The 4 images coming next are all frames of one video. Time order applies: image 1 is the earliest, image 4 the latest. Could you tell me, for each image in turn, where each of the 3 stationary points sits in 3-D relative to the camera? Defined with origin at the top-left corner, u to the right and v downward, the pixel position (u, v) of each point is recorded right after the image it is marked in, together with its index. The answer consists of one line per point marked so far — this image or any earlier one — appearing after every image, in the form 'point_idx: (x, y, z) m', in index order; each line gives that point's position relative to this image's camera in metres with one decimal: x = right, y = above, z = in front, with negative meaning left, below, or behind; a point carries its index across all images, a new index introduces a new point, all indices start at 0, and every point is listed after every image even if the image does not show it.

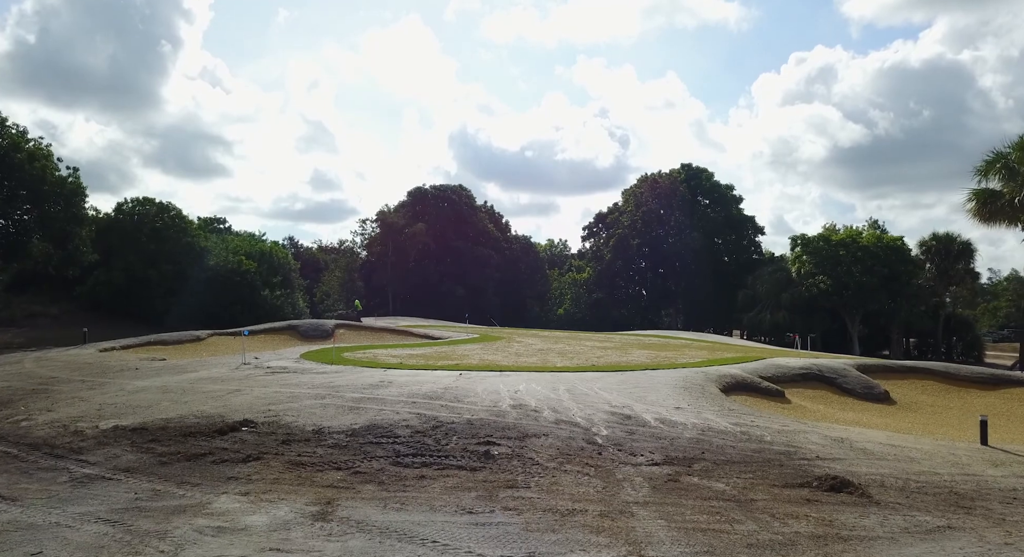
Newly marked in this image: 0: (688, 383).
0: (+4.2, -2.5, +18.2) m
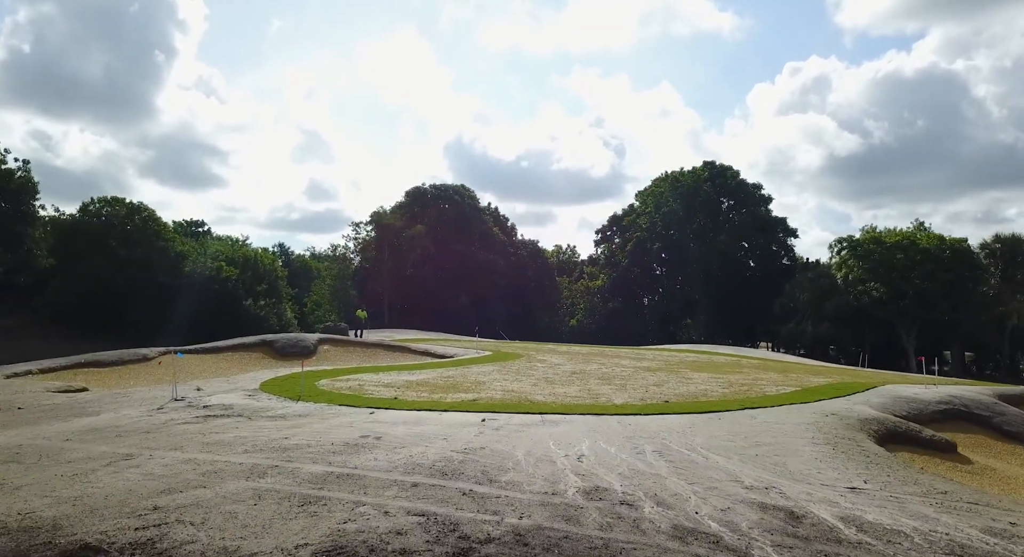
0: (+5.0, -2.5, +12.0) m
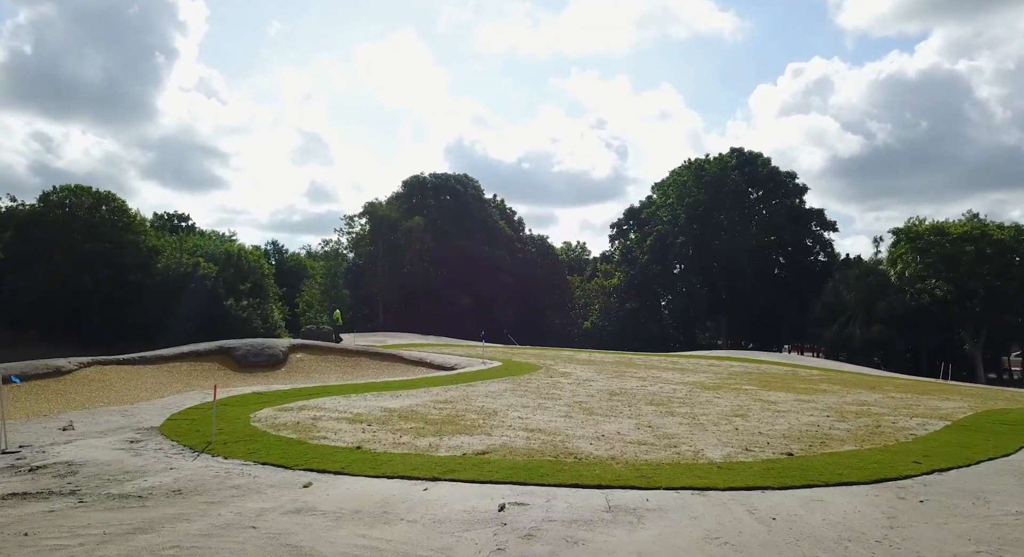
0: (+5.4, -2.2, +6.2) m
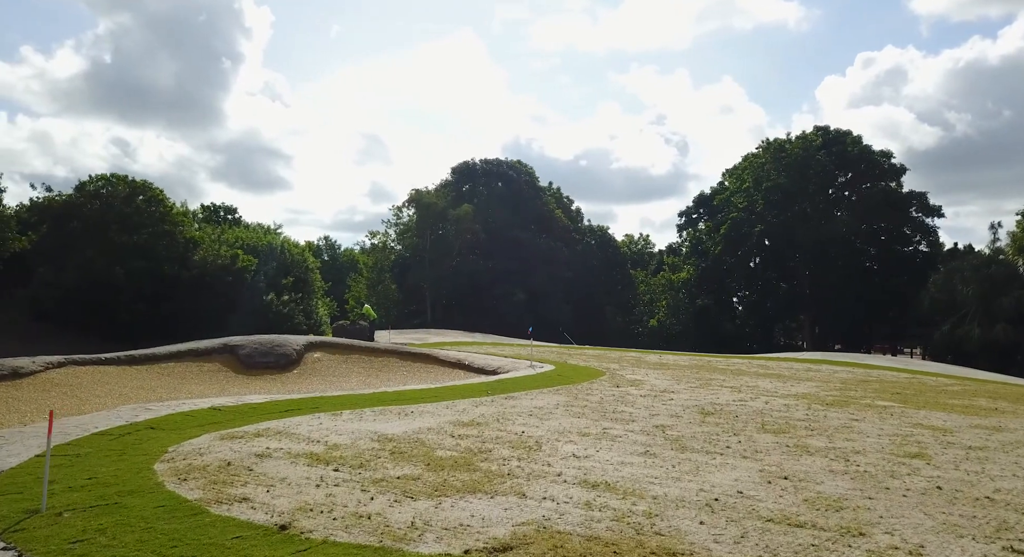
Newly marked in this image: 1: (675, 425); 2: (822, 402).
0: (+5.4, -1.8, +1.1) m
1: (+2.4, -2.1, +11.0) m
2: (+6.0, -2.4, +14.8) m
